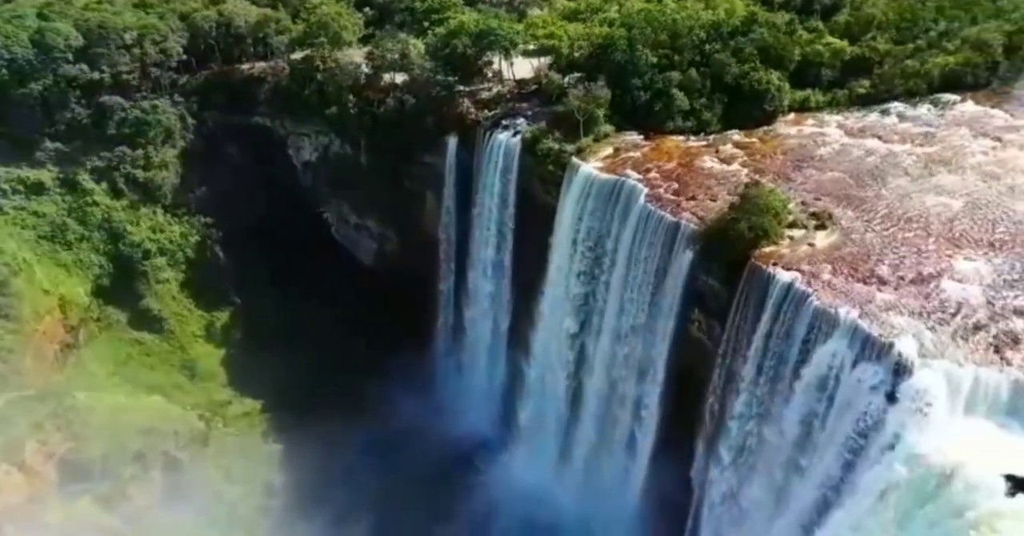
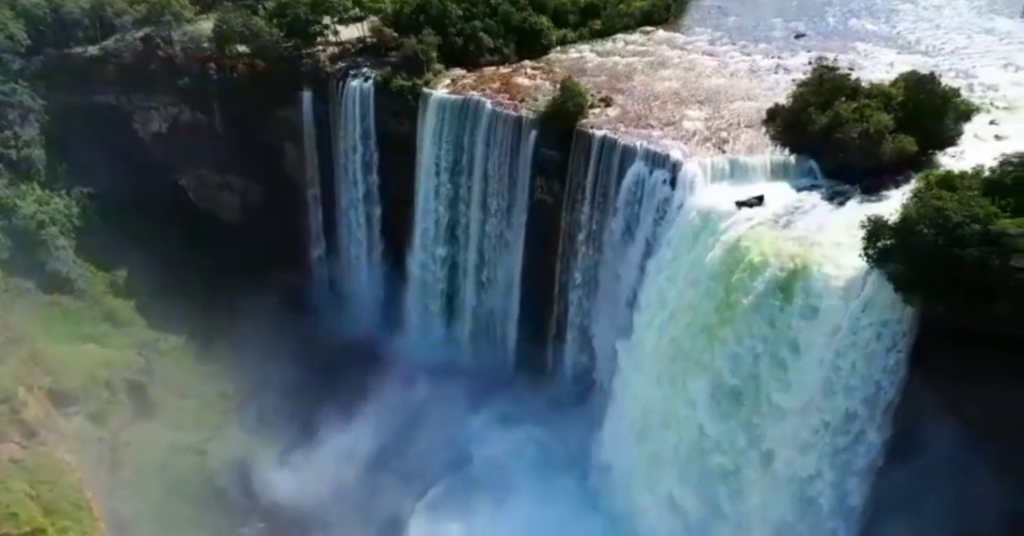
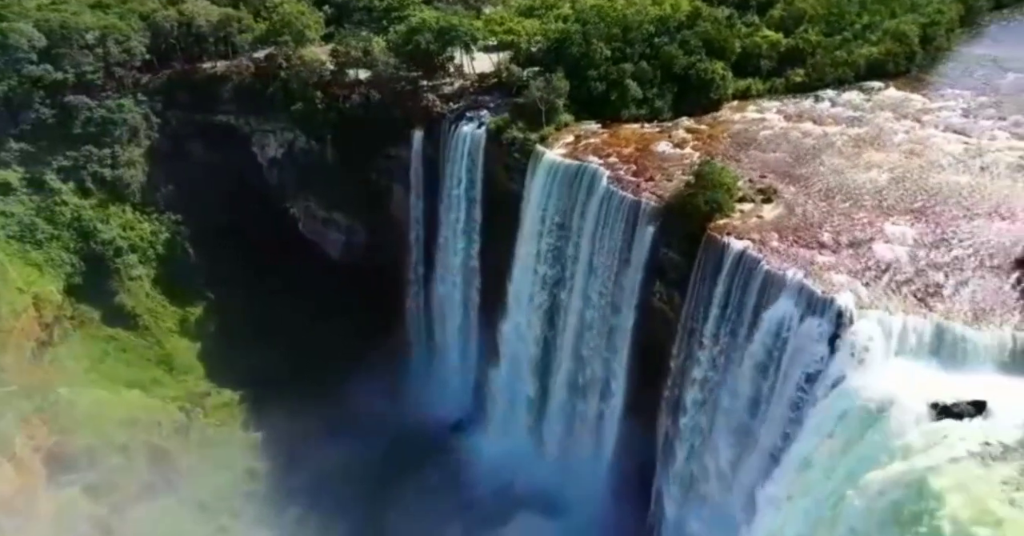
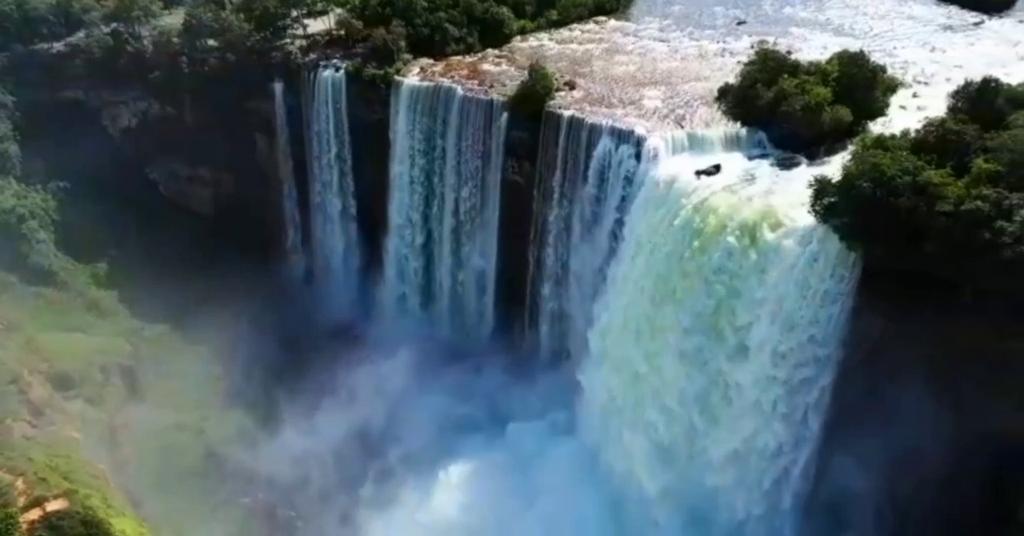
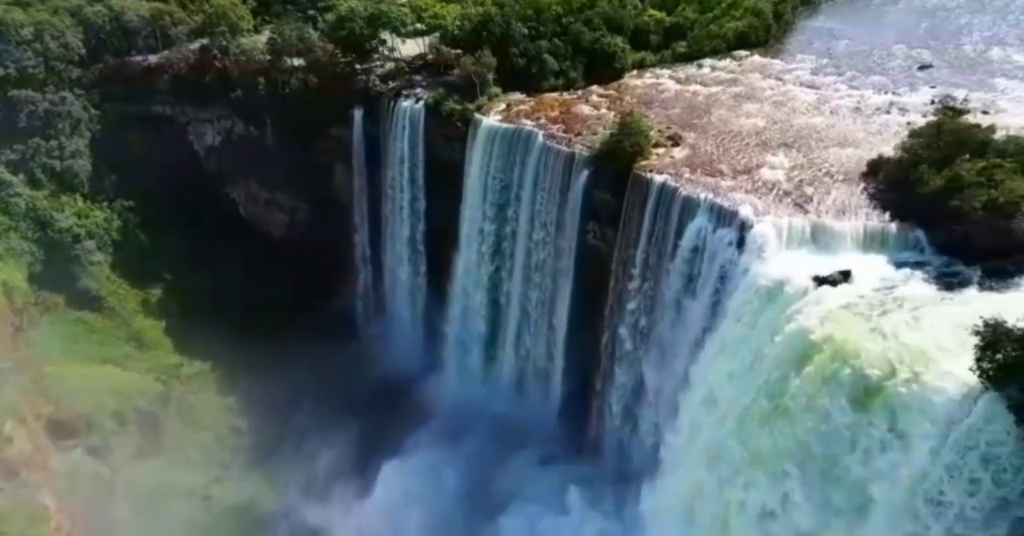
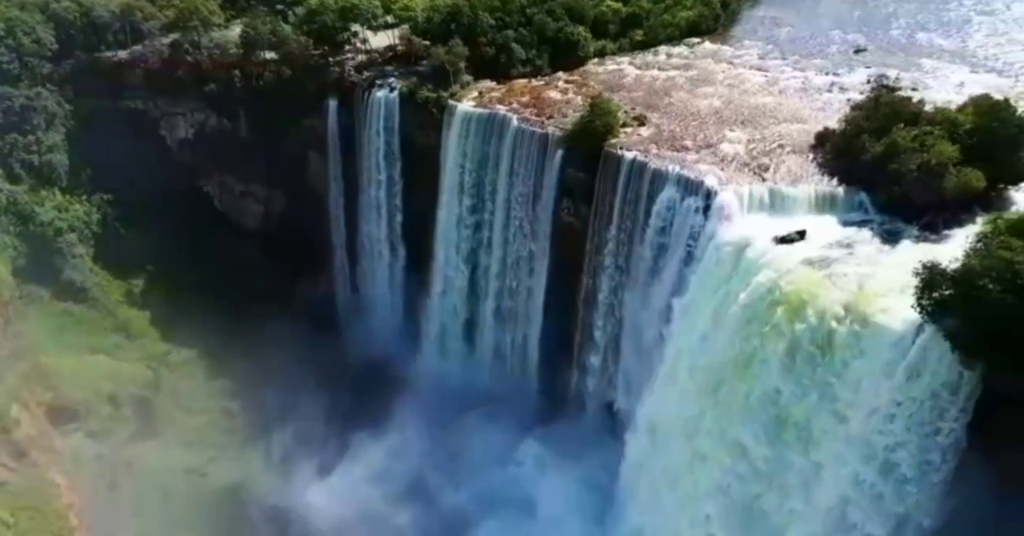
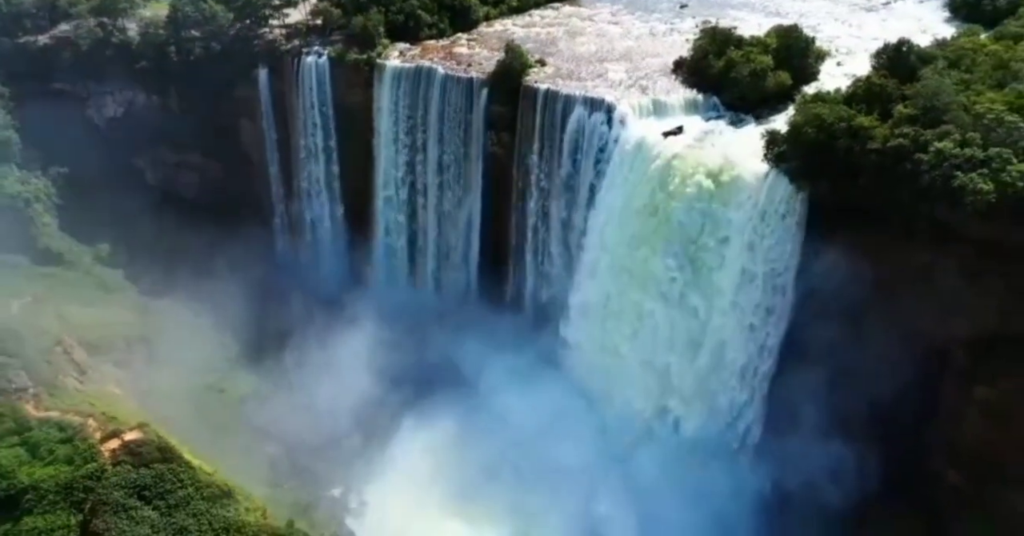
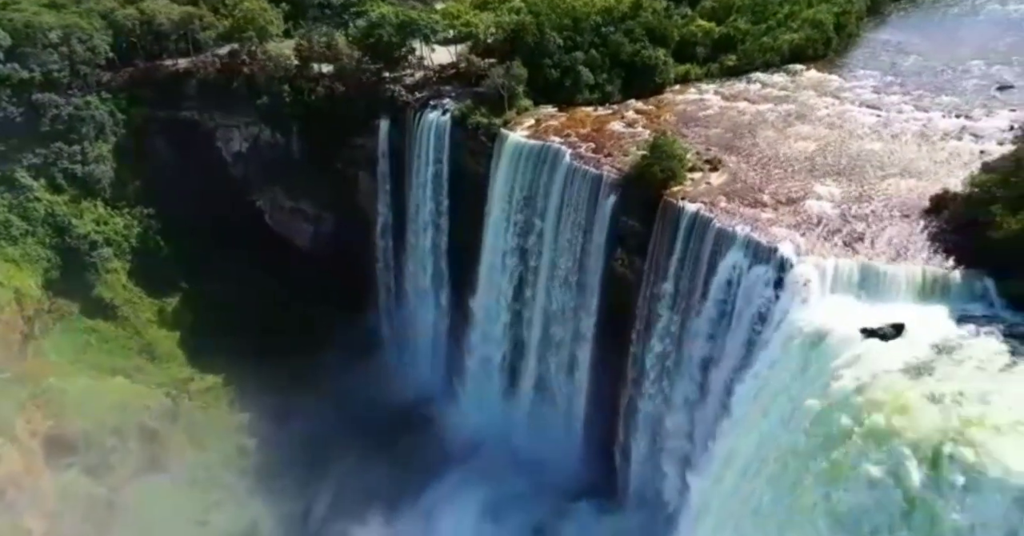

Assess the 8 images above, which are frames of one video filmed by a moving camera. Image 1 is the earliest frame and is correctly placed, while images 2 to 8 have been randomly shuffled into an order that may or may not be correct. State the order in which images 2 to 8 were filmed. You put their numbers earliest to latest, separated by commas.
3, 8, 5, 6, 2, 4, 7
